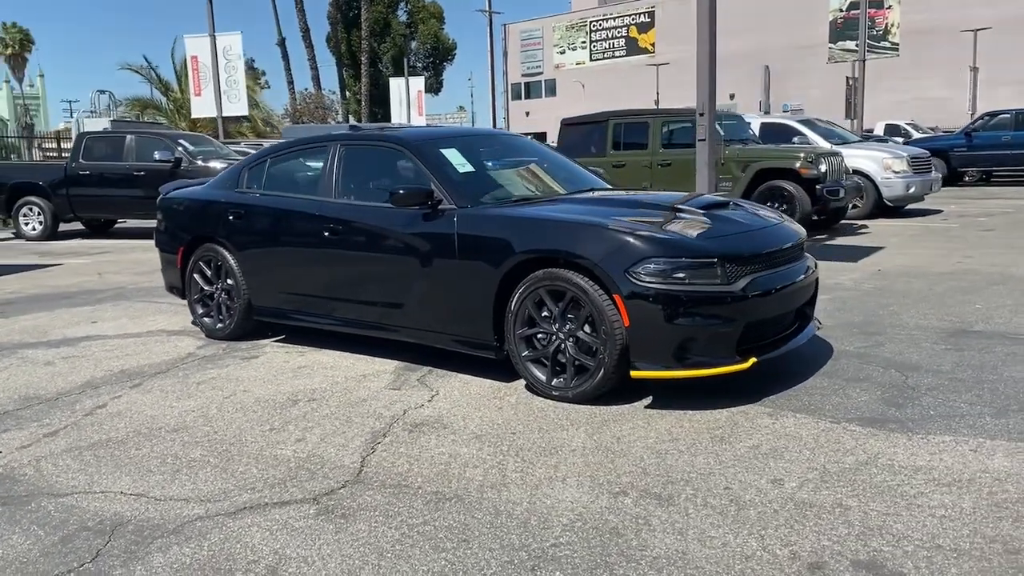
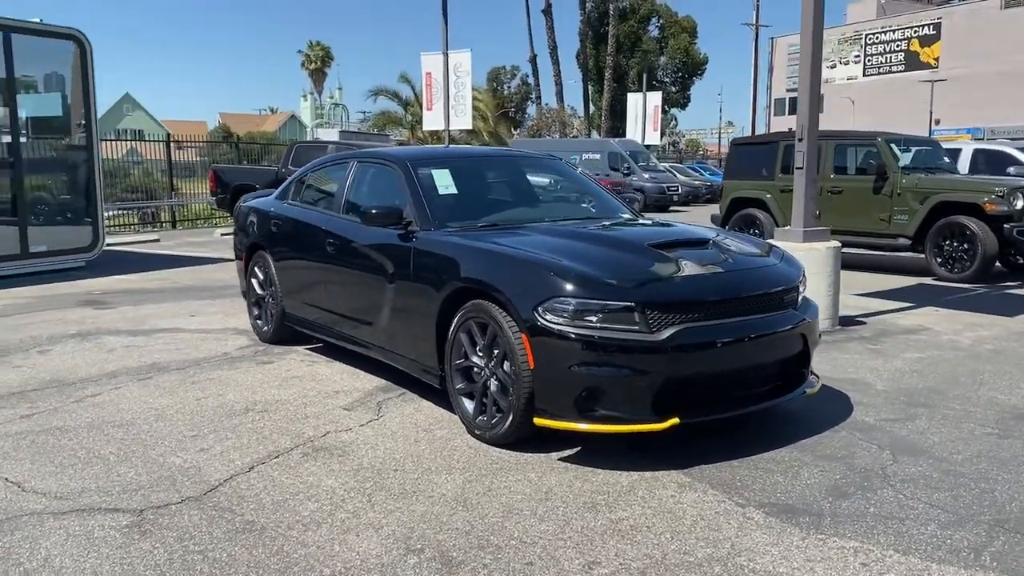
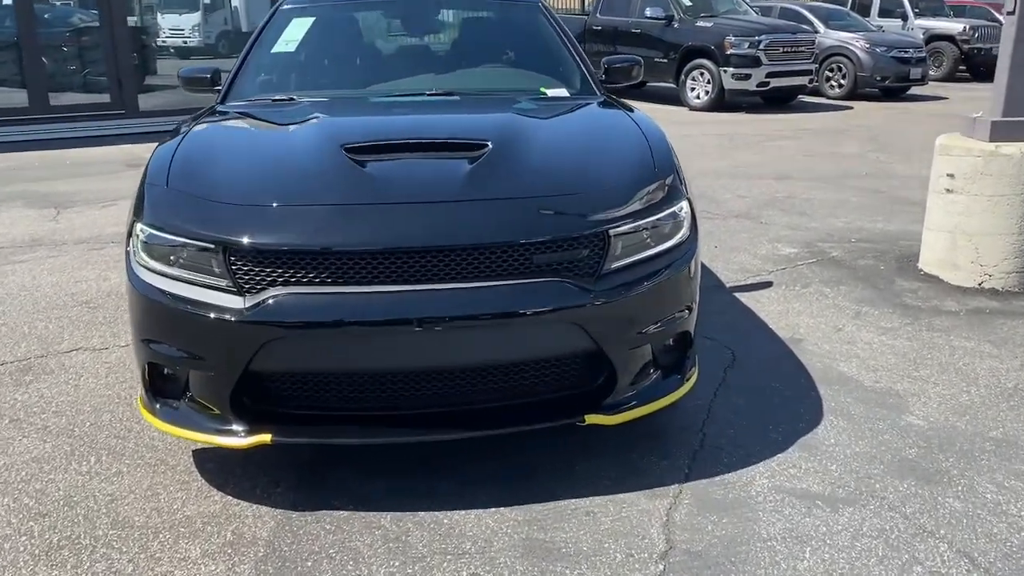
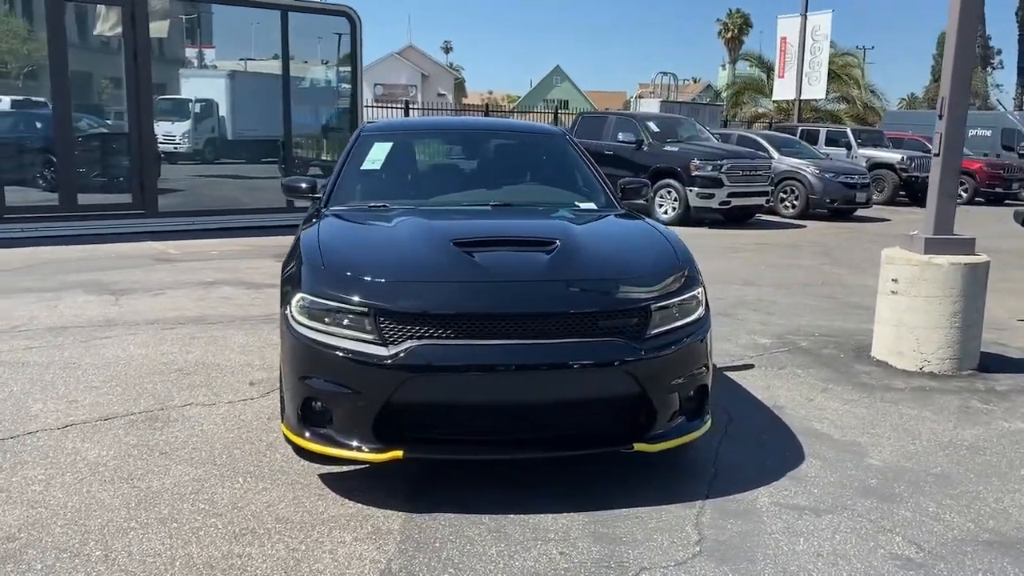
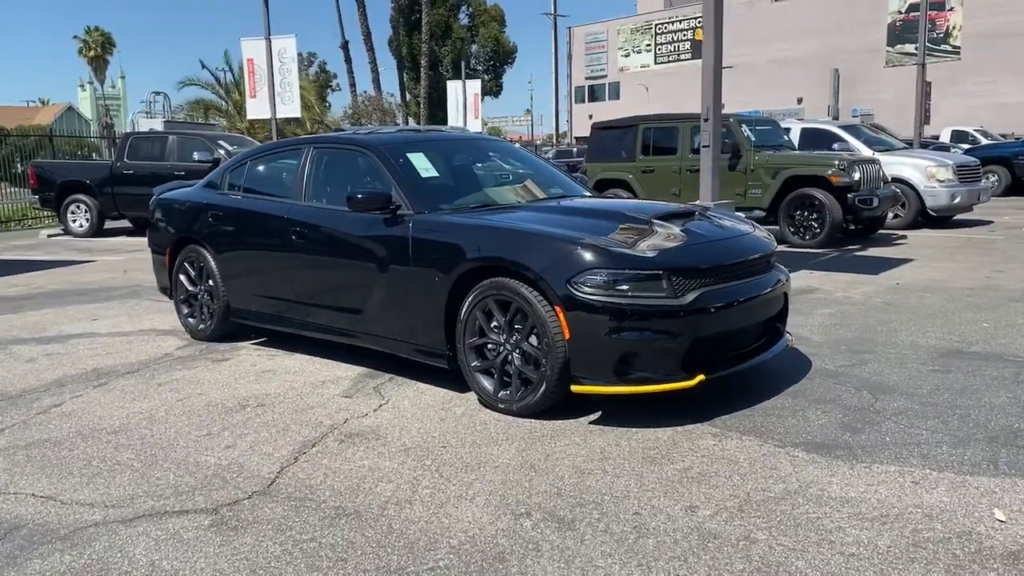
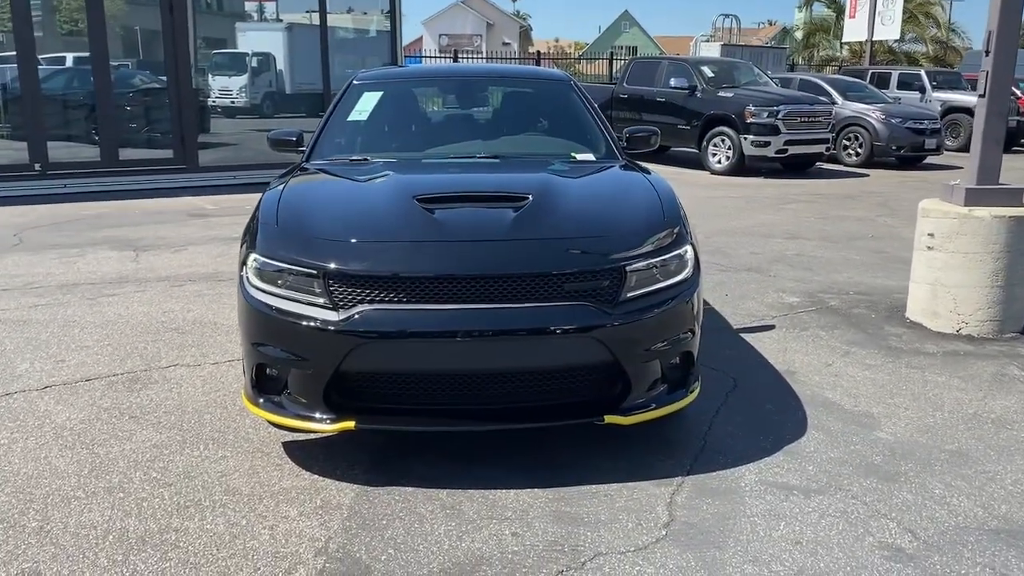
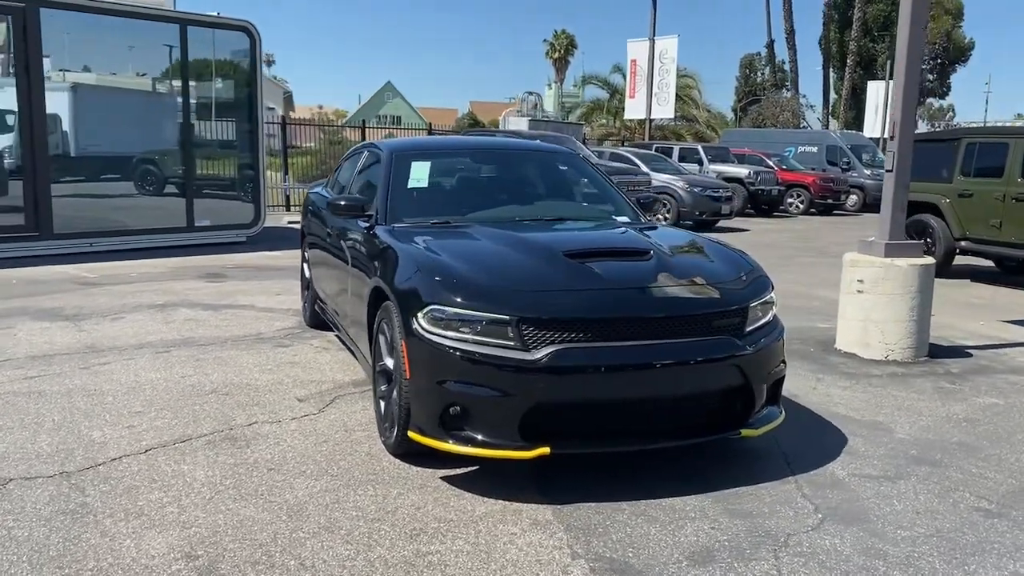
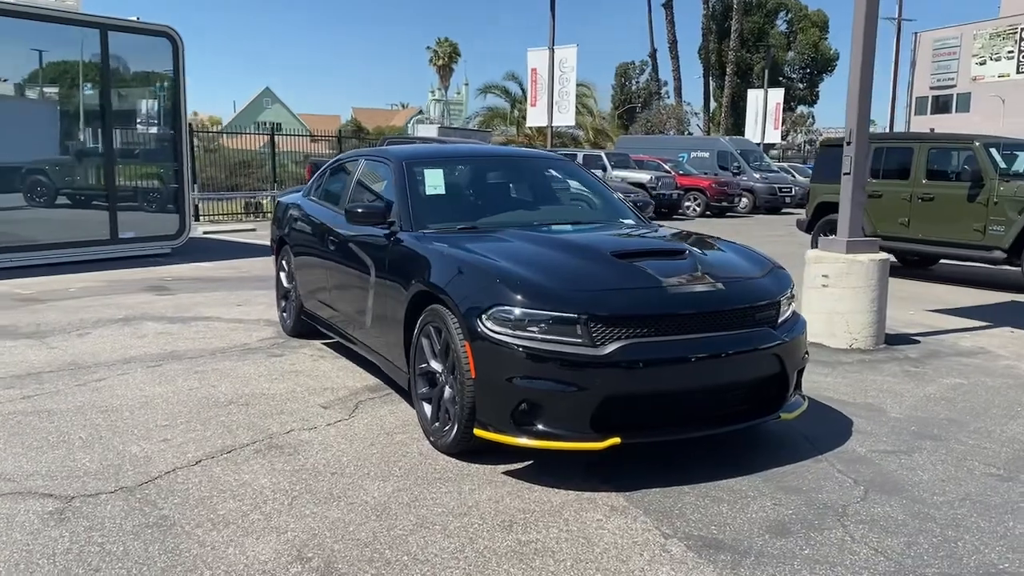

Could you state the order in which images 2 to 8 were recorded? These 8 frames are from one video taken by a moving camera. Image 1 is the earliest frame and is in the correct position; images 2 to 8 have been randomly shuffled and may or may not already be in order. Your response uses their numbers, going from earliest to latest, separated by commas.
5, 2, 8, 7, 4, 6, 3
